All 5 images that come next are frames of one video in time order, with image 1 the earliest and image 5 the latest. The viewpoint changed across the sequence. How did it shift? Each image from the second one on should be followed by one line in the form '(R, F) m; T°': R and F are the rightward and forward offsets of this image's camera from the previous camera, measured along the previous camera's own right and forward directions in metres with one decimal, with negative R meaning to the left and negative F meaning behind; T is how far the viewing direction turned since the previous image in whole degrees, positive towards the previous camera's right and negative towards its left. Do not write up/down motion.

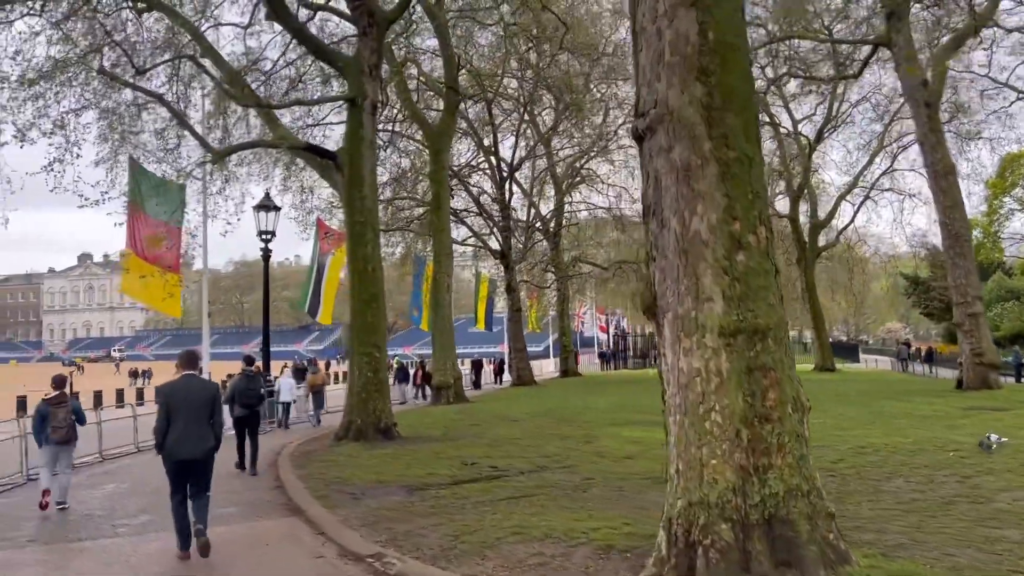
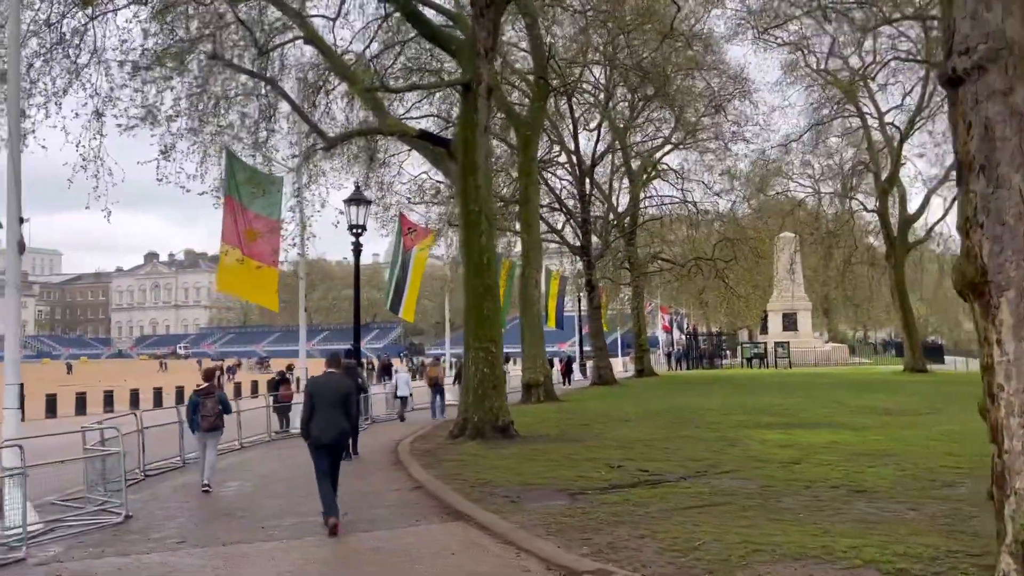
(-1.1, +0.7) m; -3°
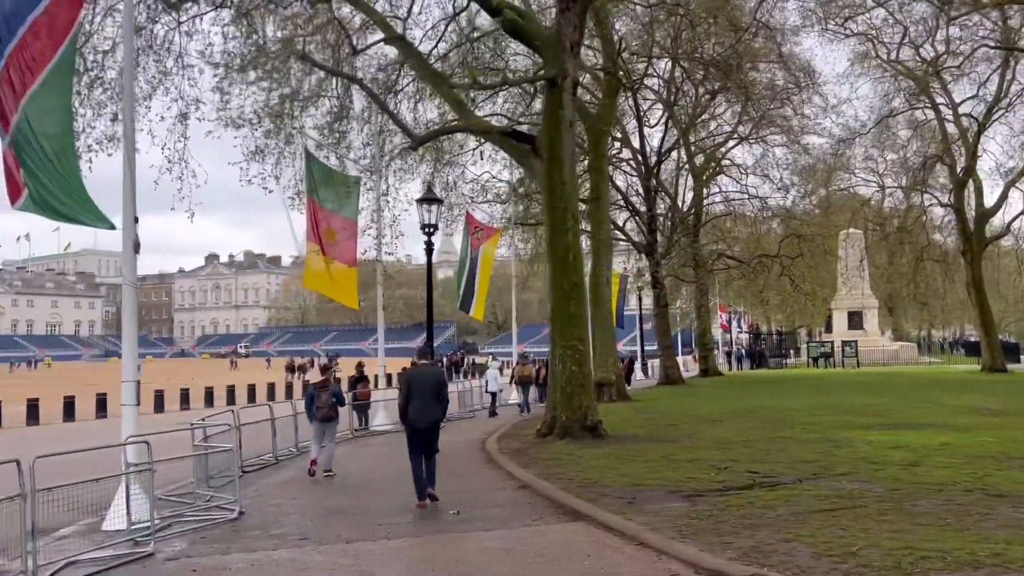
(-0.6, +0.1) m; -3°
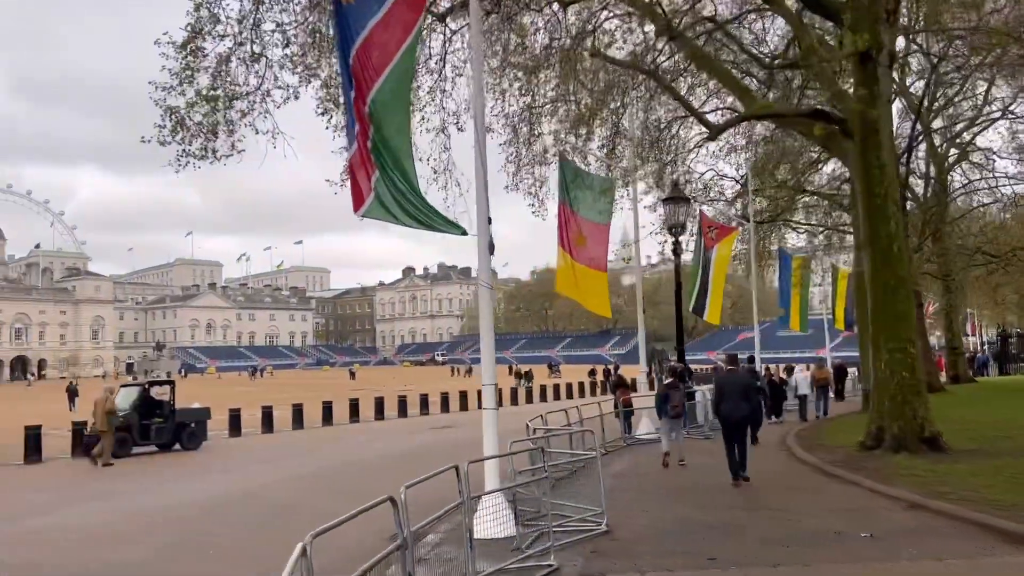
(-1.9, +0.5) m; -12°
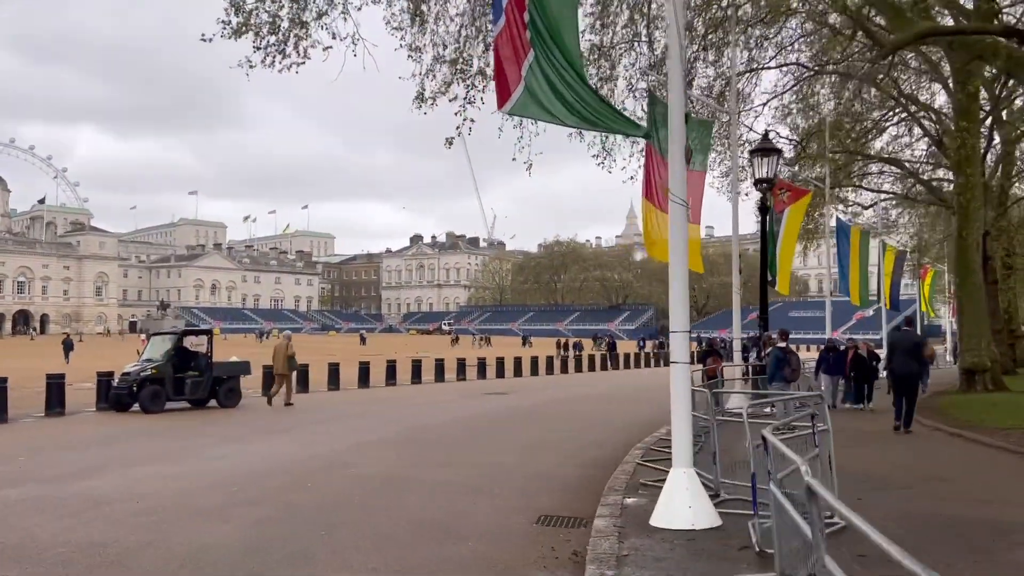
(-1.6, +1.9) m; 0°
